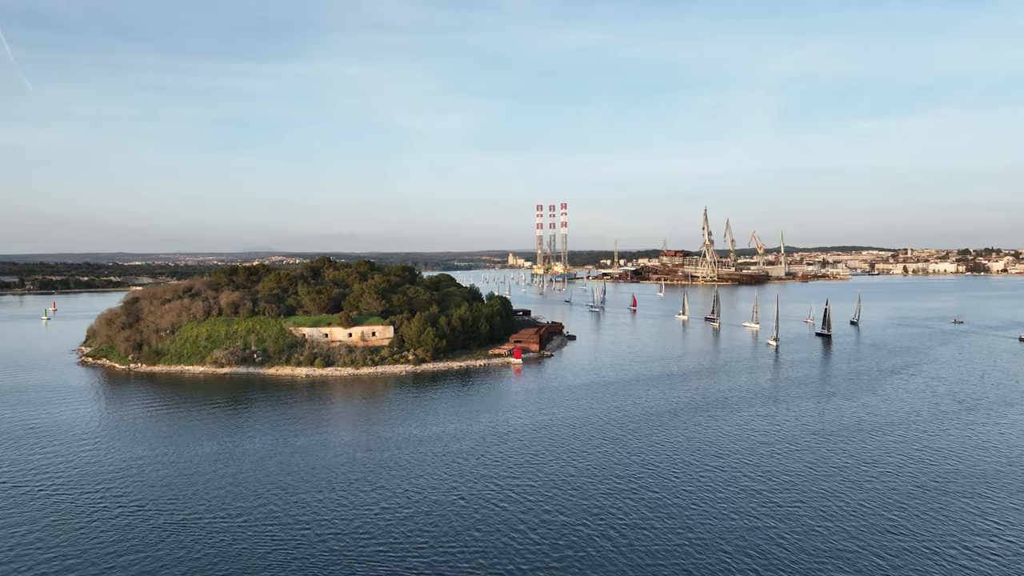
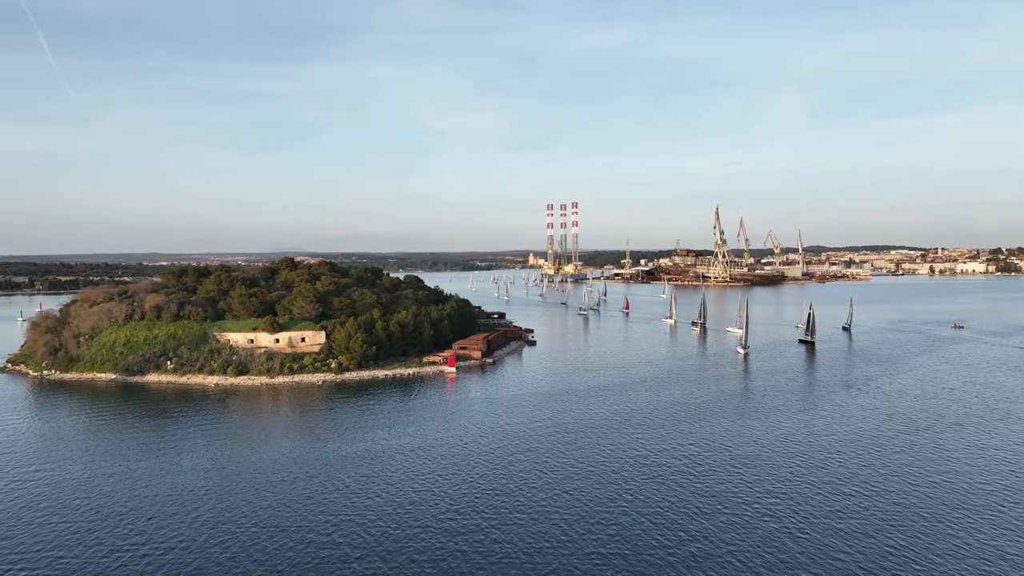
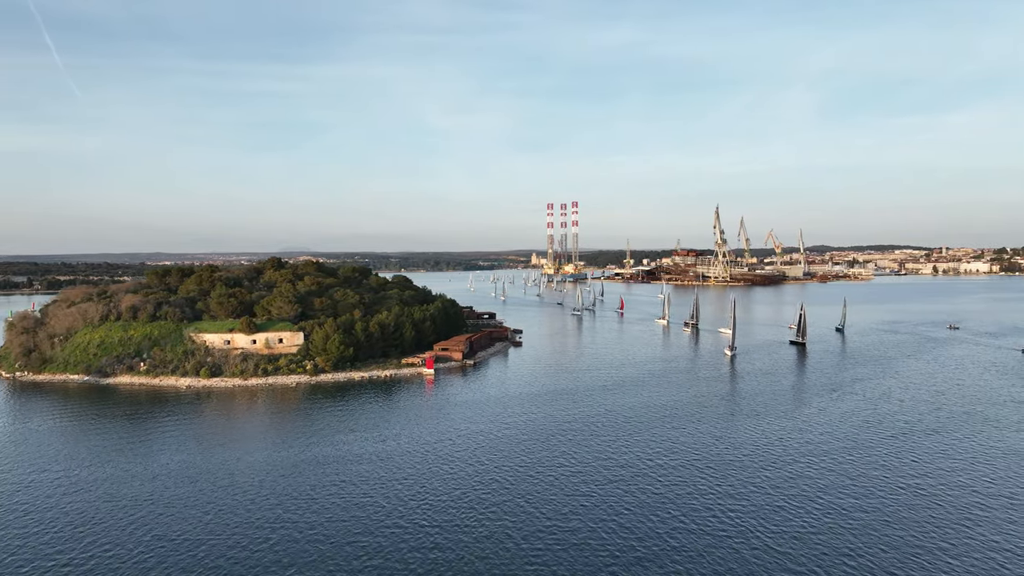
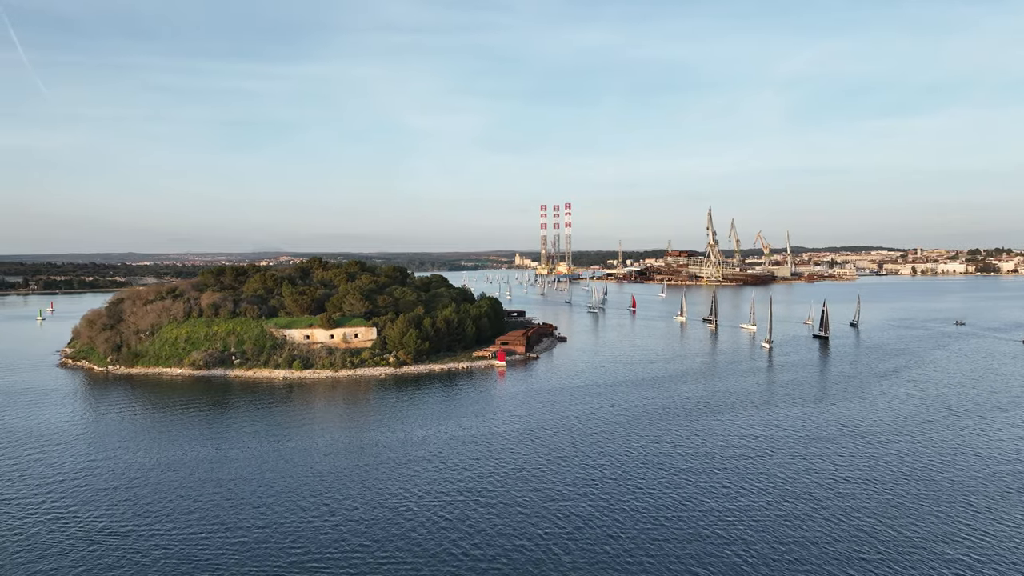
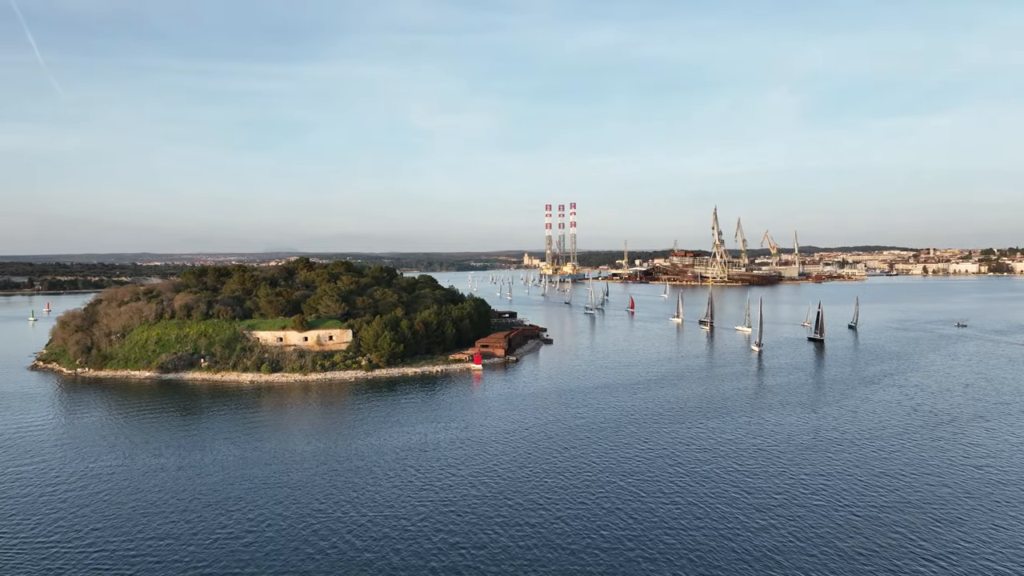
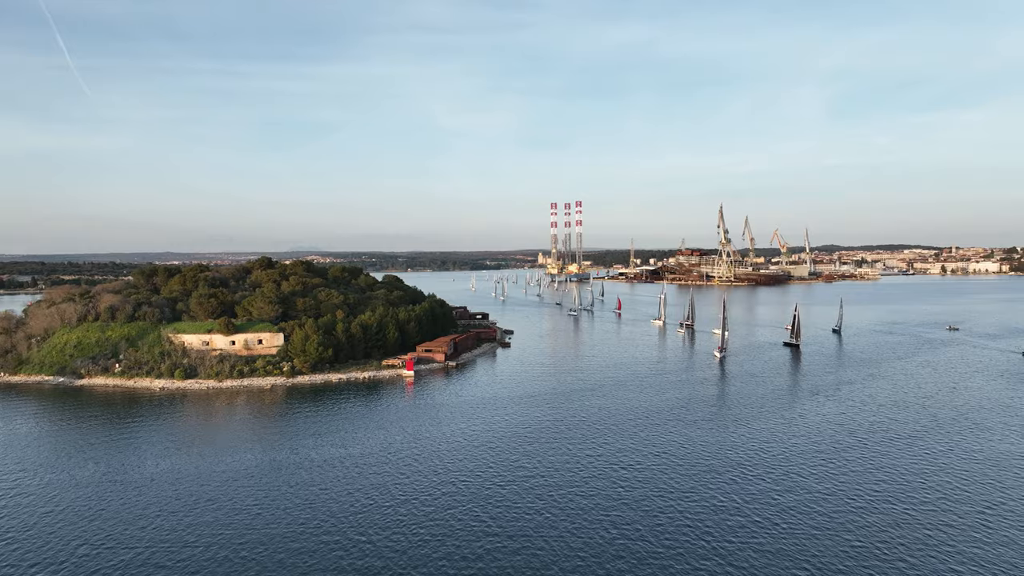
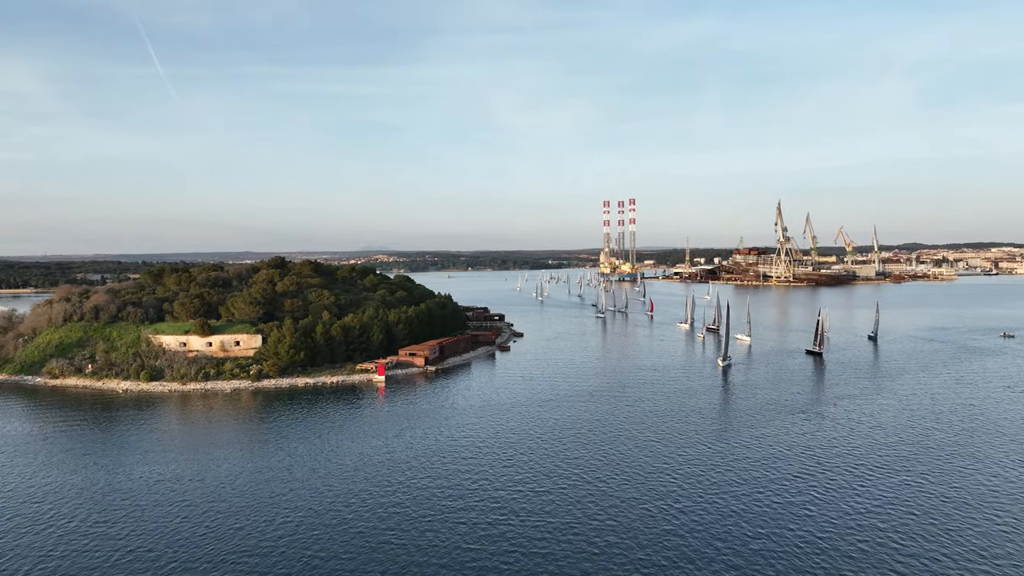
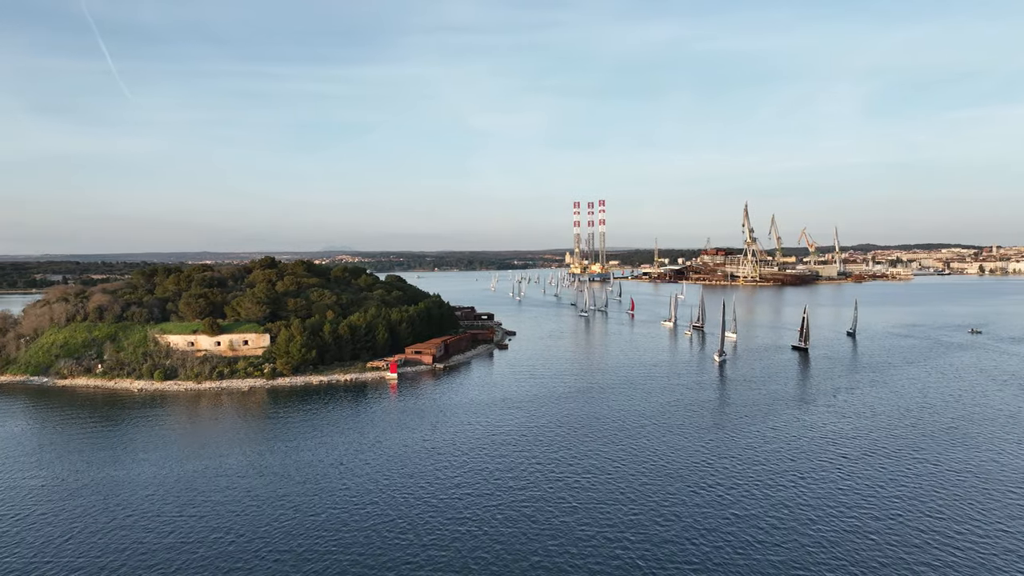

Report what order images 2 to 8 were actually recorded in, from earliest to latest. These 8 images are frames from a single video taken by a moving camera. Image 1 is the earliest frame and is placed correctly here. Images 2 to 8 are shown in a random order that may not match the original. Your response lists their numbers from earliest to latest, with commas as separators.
4, 5, 2, 3, 6, 8, 7
